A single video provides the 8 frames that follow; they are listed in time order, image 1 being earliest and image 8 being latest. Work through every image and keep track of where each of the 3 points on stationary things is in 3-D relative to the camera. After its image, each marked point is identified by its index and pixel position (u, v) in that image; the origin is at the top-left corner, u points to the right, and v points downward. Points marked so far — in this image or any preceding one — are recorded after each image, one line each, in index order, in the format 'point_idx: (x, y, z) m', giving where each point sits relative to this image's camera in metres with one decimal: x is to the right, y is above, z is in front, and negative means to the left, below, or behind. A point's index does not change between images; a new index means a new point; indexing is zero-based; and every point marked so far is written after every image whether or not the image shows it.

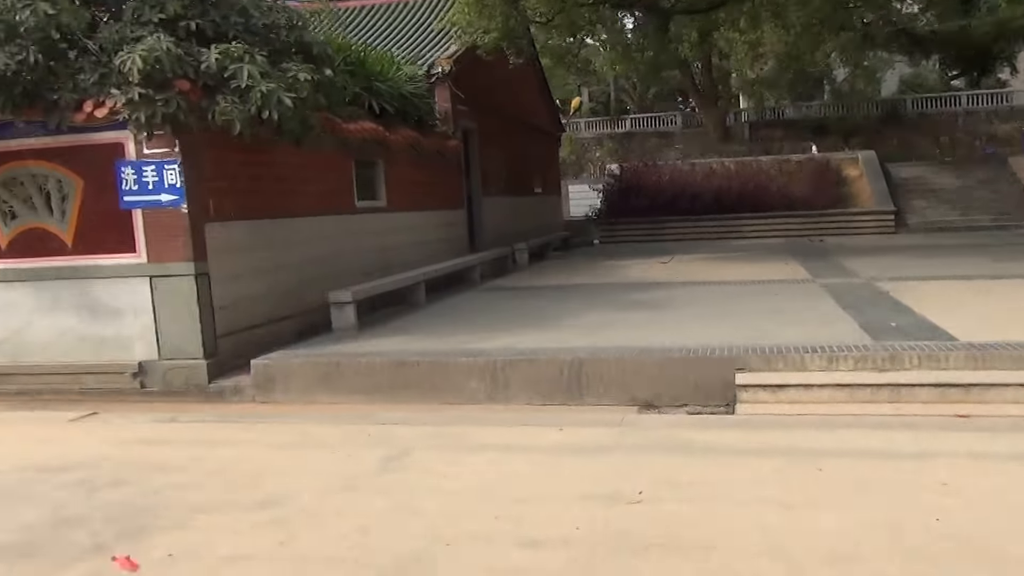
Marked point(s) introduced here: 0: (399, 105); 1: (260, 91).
0: (-1.3, +2.2, +9.9) m
1: (-2.0, +1.6, +6.8) m
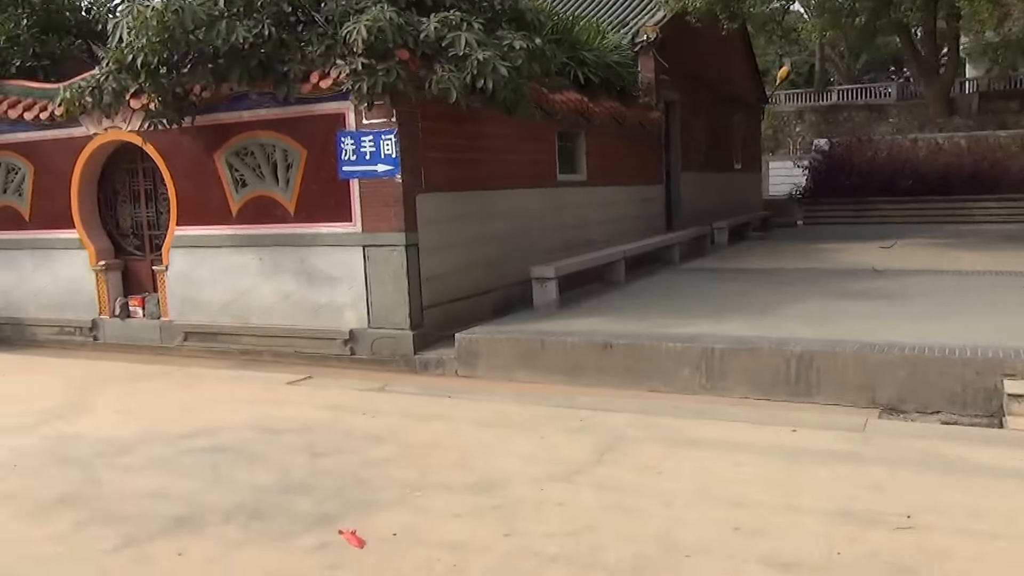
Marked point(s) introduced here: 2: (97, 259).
0: (+1.1, +2.4, +9.5) m
1: (-0.3, +1.8, +6.6) m
2: (-4.1, +0.3, +8.3) m
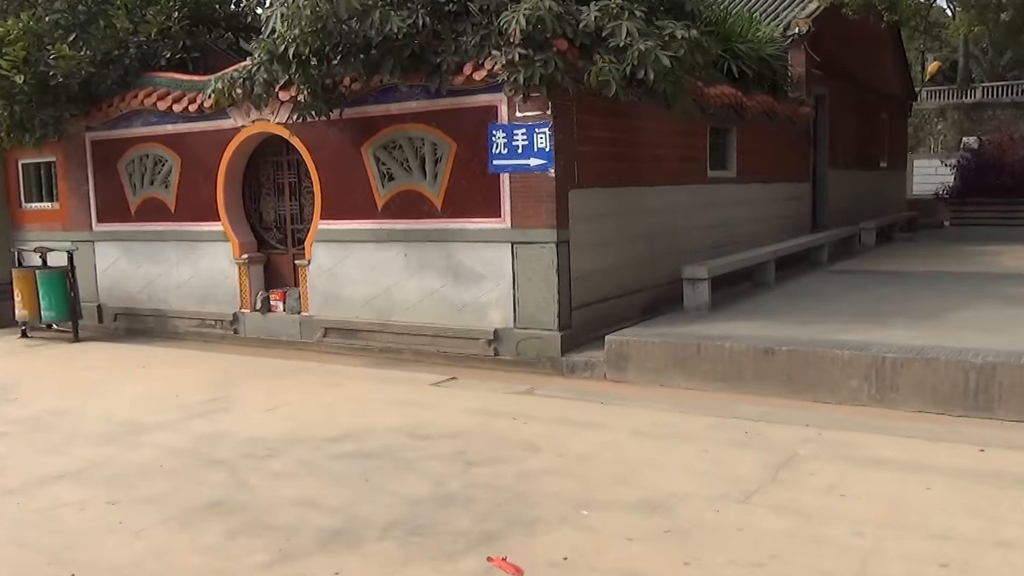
0: (+2.6, +2.4, +9.0) m
1: (+0.9, +1.8, +6.2) m
2: (-2.7, +0.4, +8.4) m
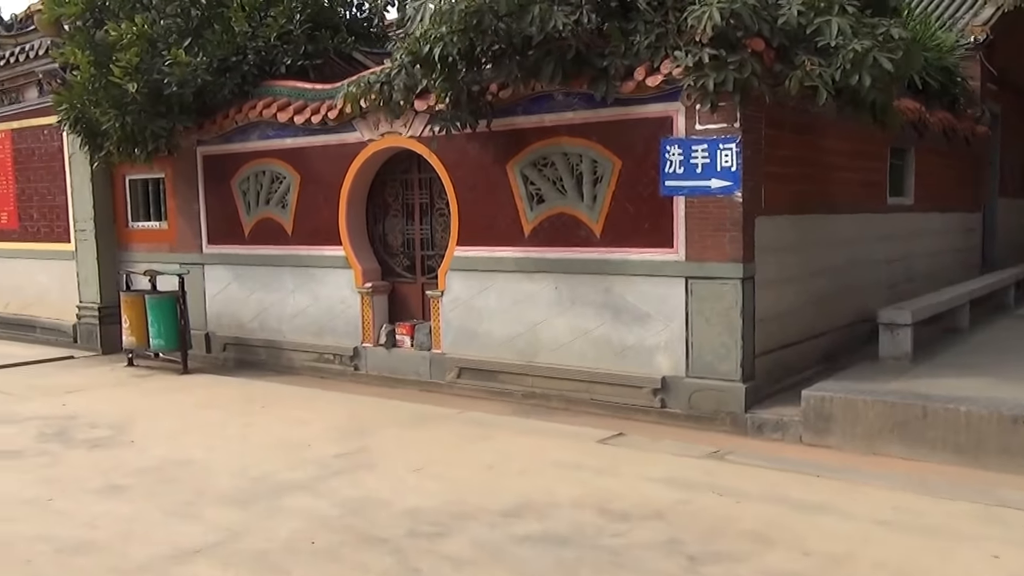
0: (+4.0, +2.0, +7.8) m
1: (+2.1, +1.5, +5.2) m
2: (-1.4, +0.1, +7.6) m
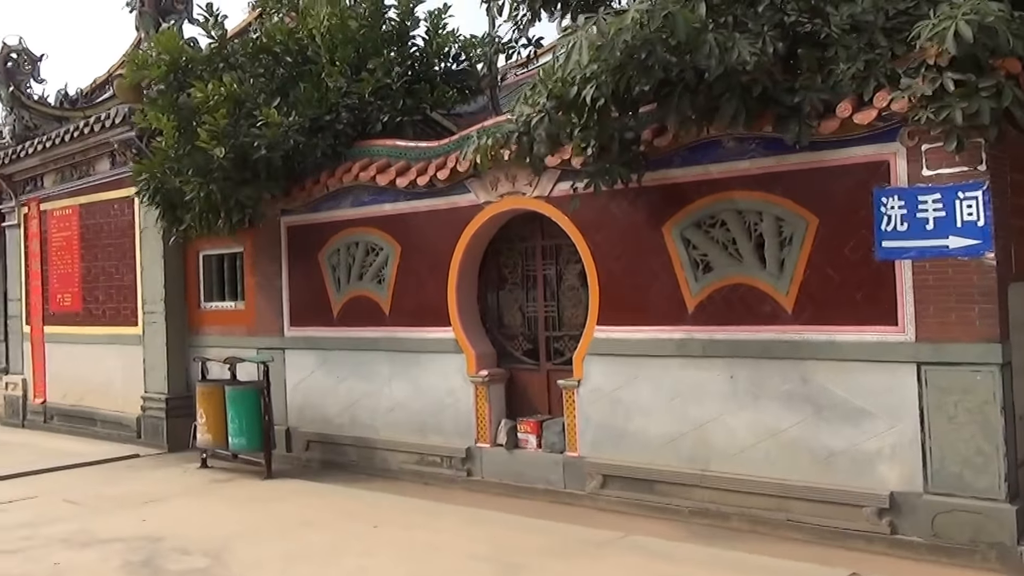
0: (+5.1, +1.3, +6.6) m
1: (+3.1, +1.1, +4.0) m
2: (-0.3, -0.6, +6.4) m
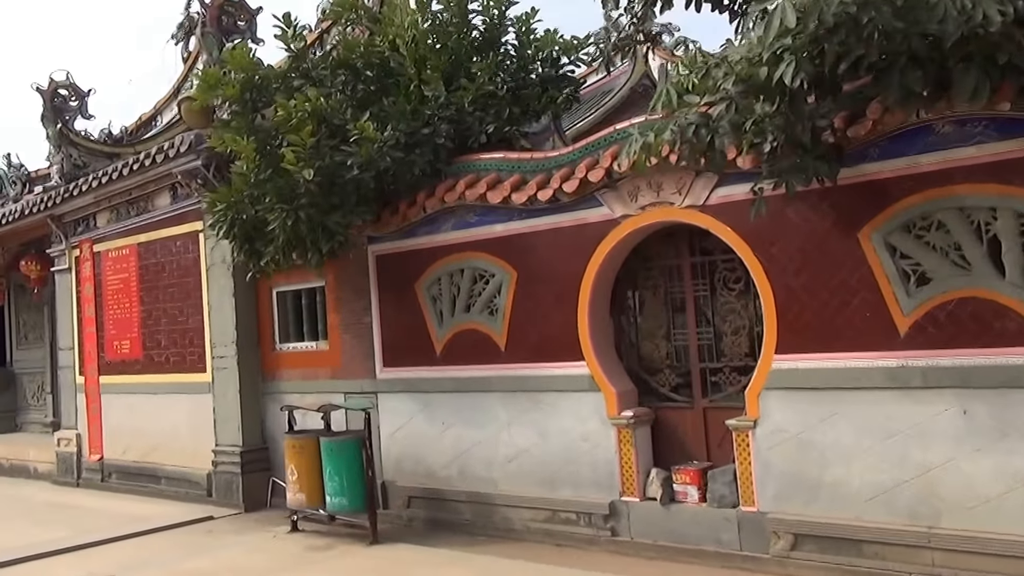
0: (+6.0, +1.3, +5.6) m
1: (+4.0, +1.1, +3.1) m
2: (+0.7, -0.8, +5.5) m
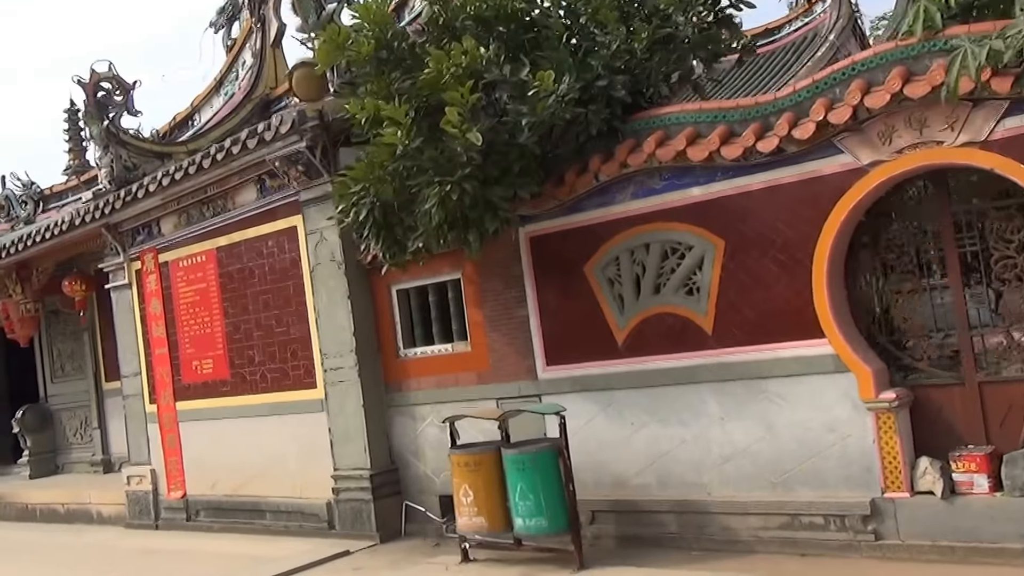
0: (+7.2, +1.9, +5.0) m
1: (+5.3, +1.6, +2.4) m
2: (+2.0, -0.6, +4.7) m
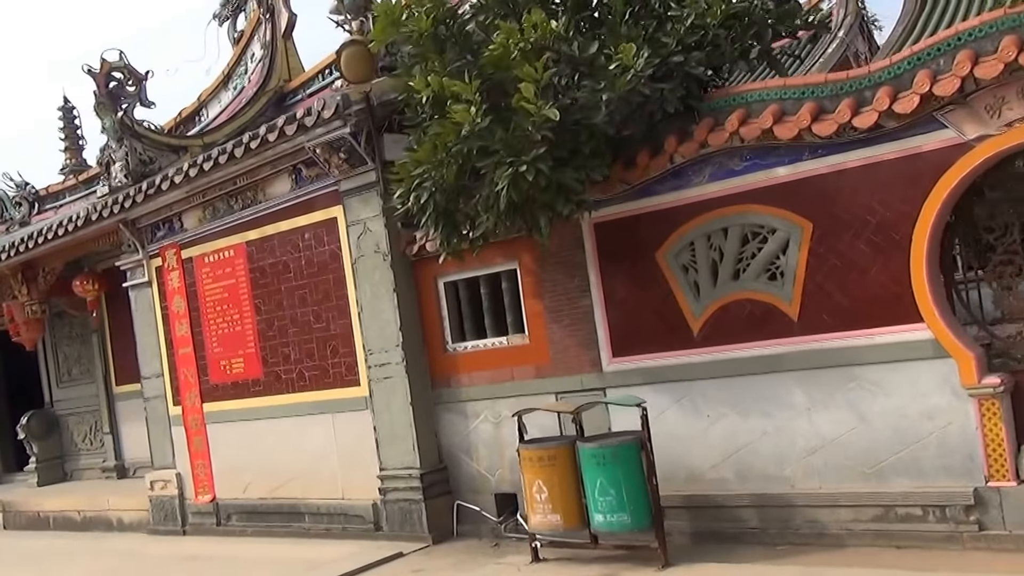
0: (+7.7, +2.1, +5.0) m
1: (+5.8, +1.7, +2.3) m
2: (+2.5, -0.5, +4.5) m
